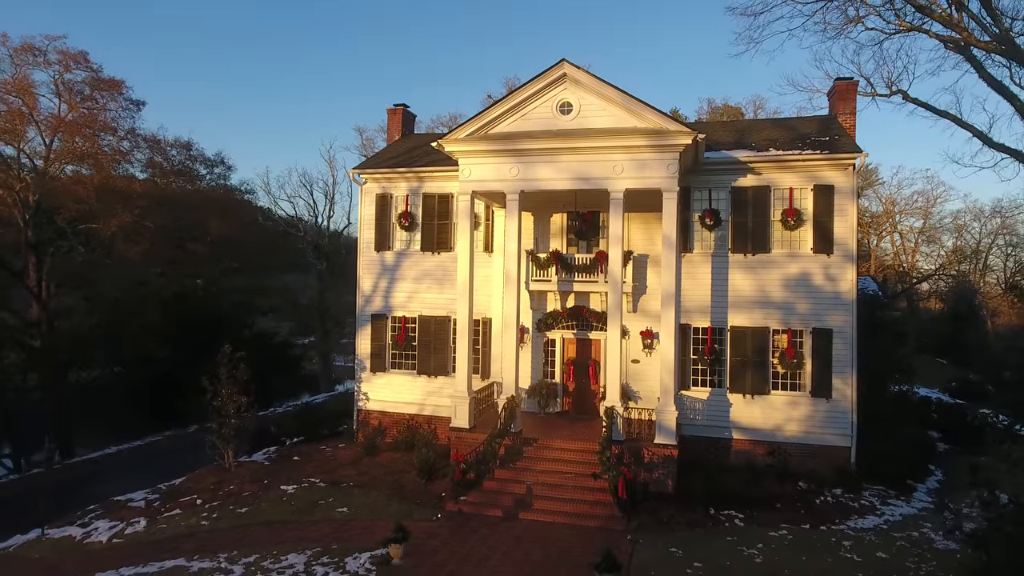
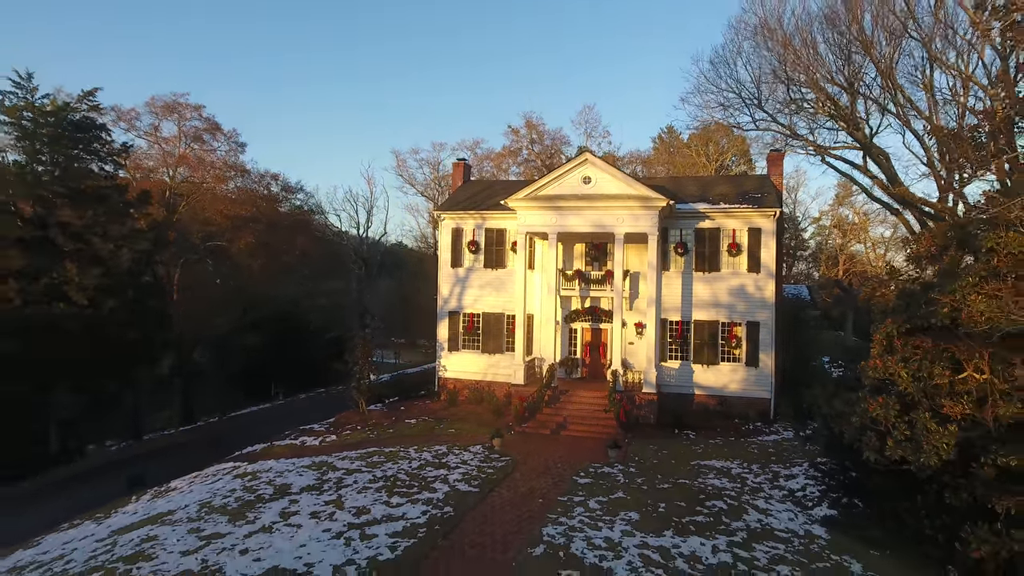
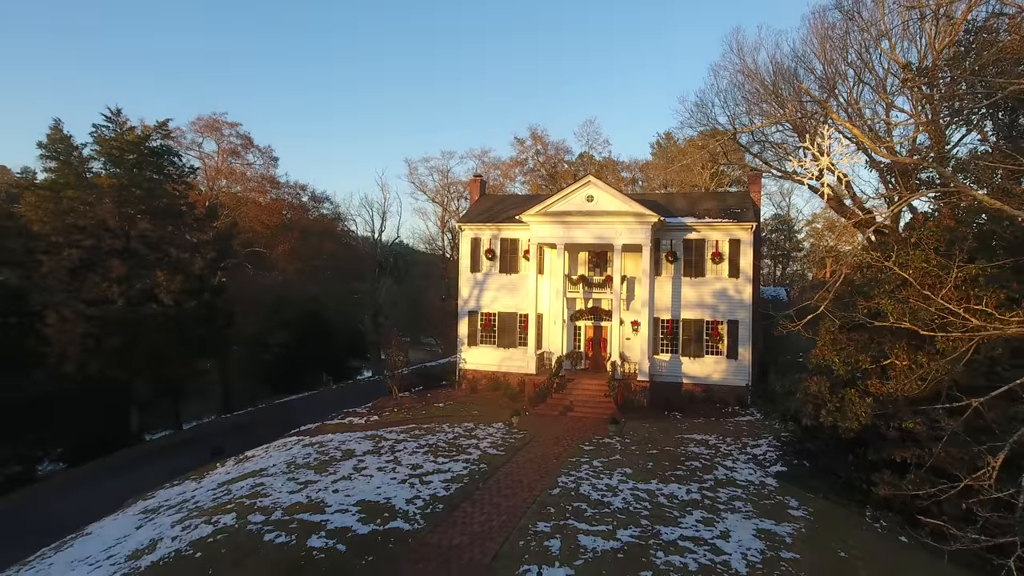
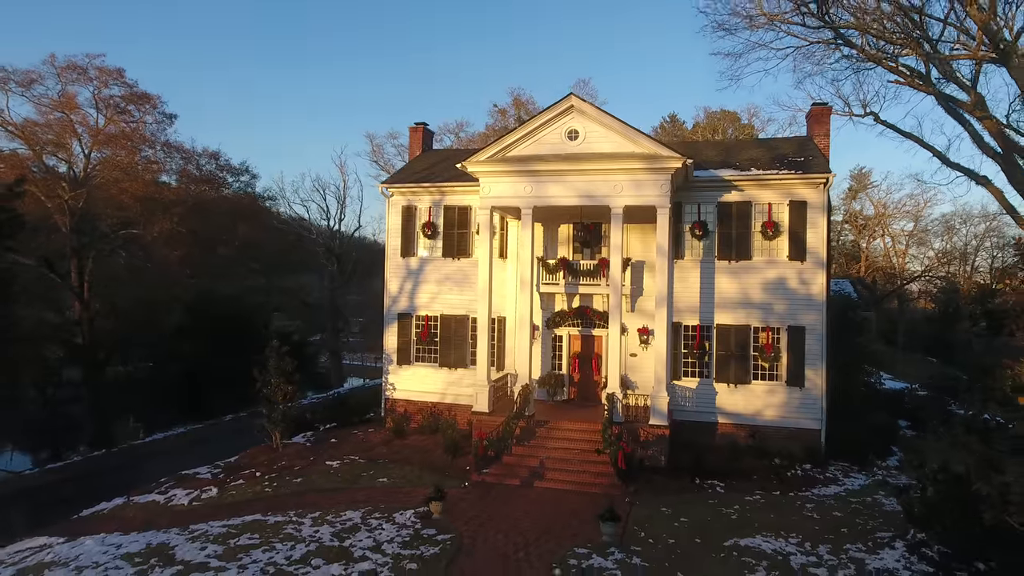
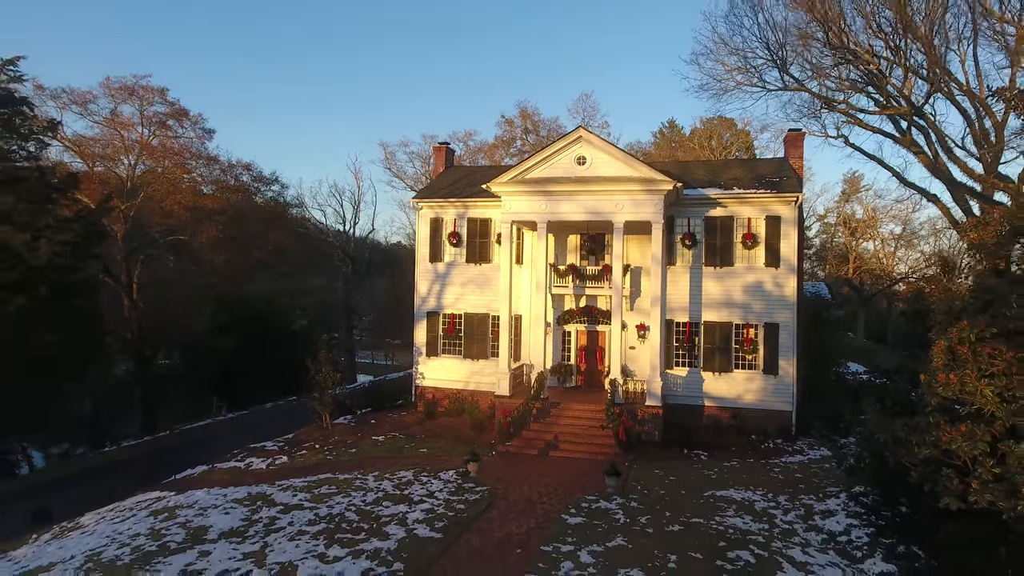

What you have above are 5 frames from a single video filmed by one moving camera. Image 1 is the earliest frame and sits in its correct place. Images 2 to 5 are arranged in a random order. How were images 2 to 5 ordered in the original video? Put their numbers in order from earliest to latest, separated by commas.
4, 5, 2, 3
